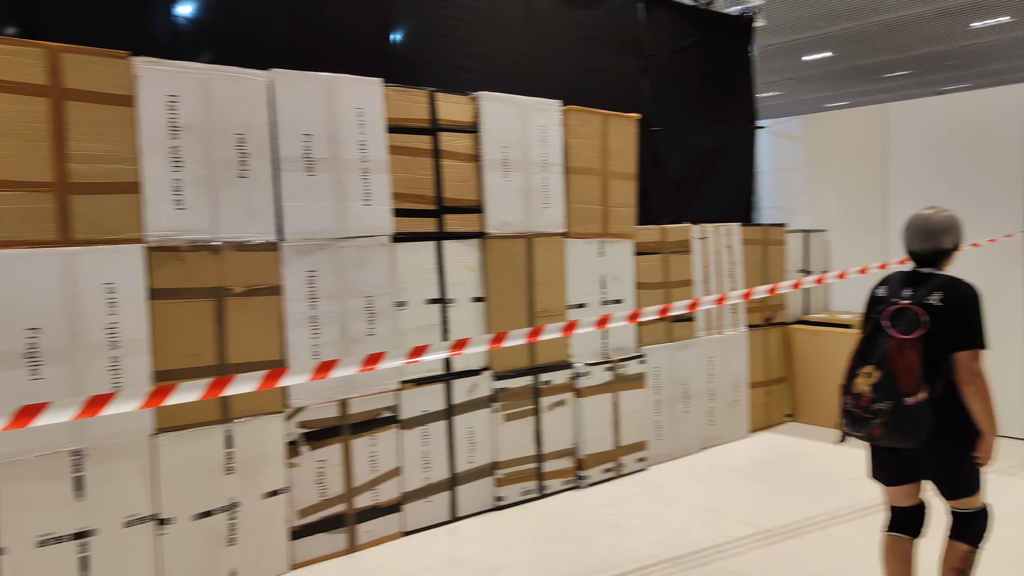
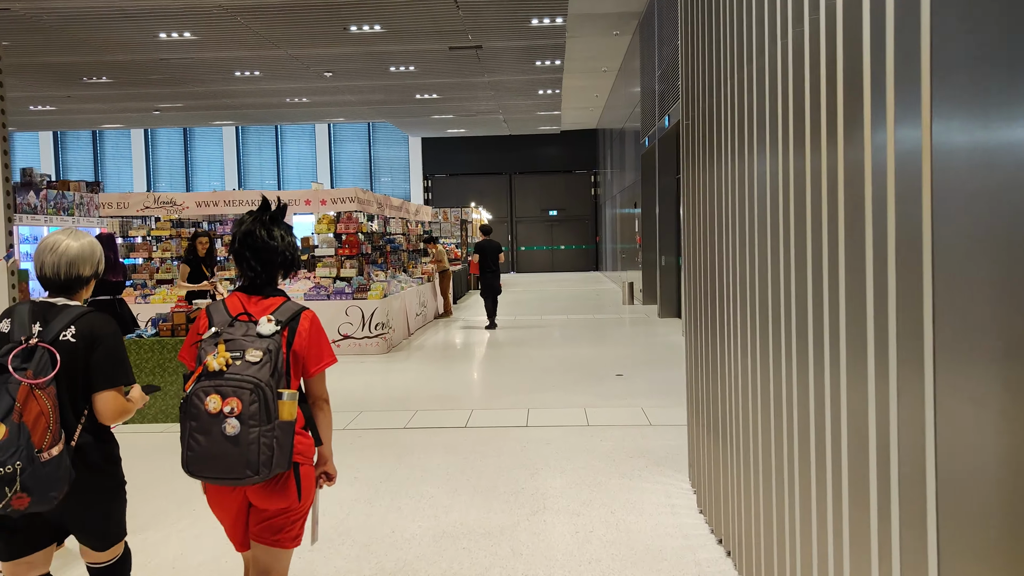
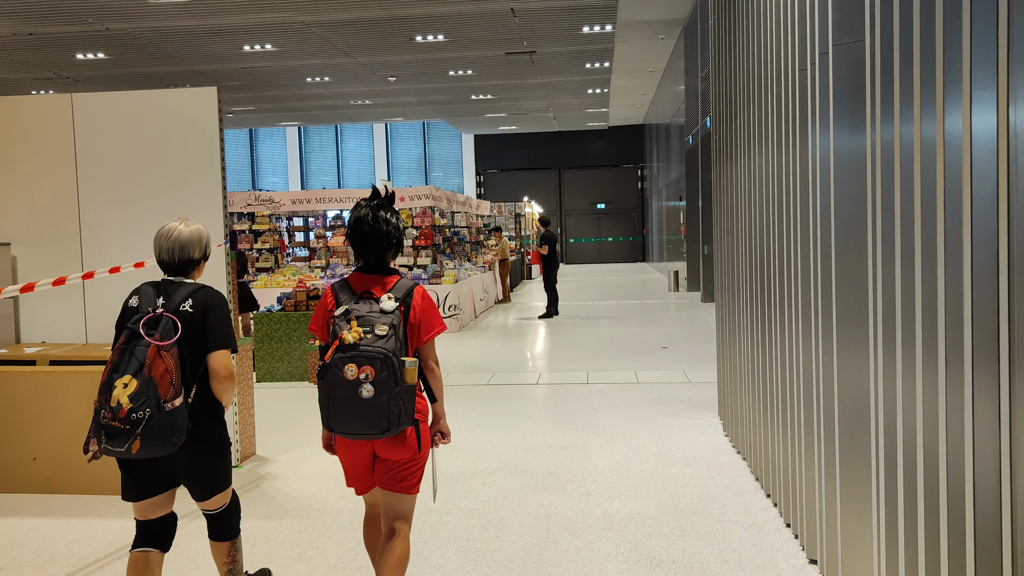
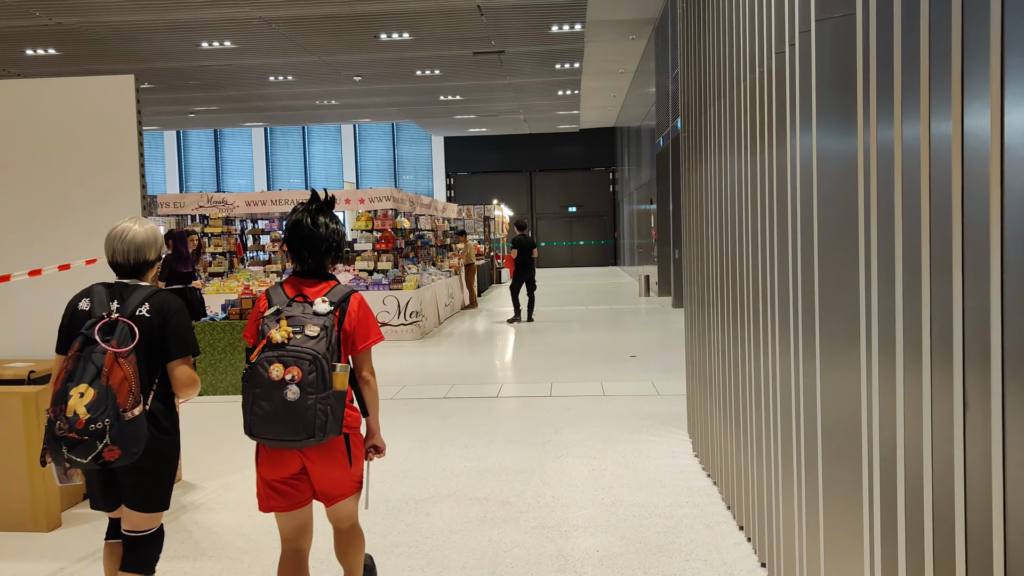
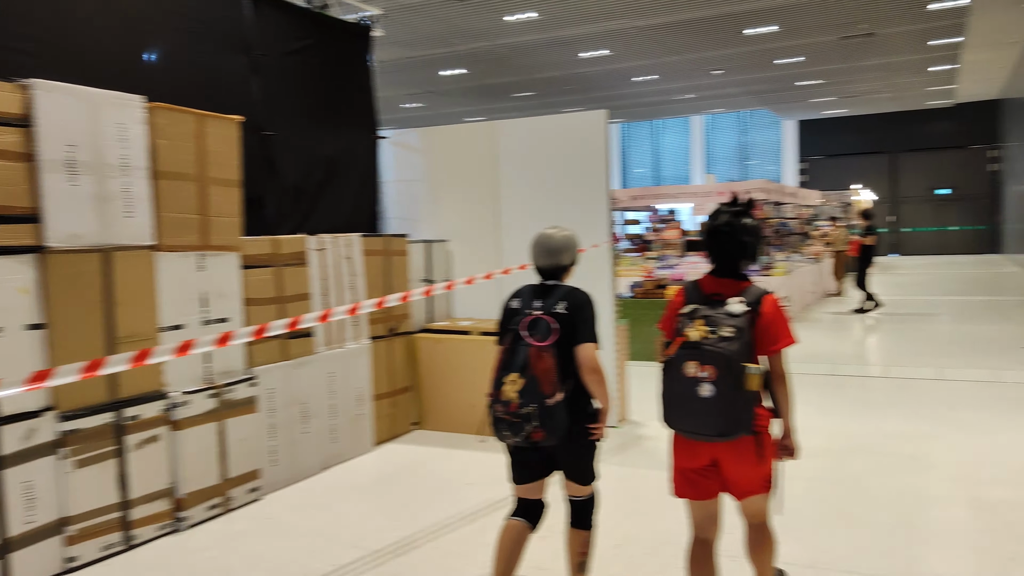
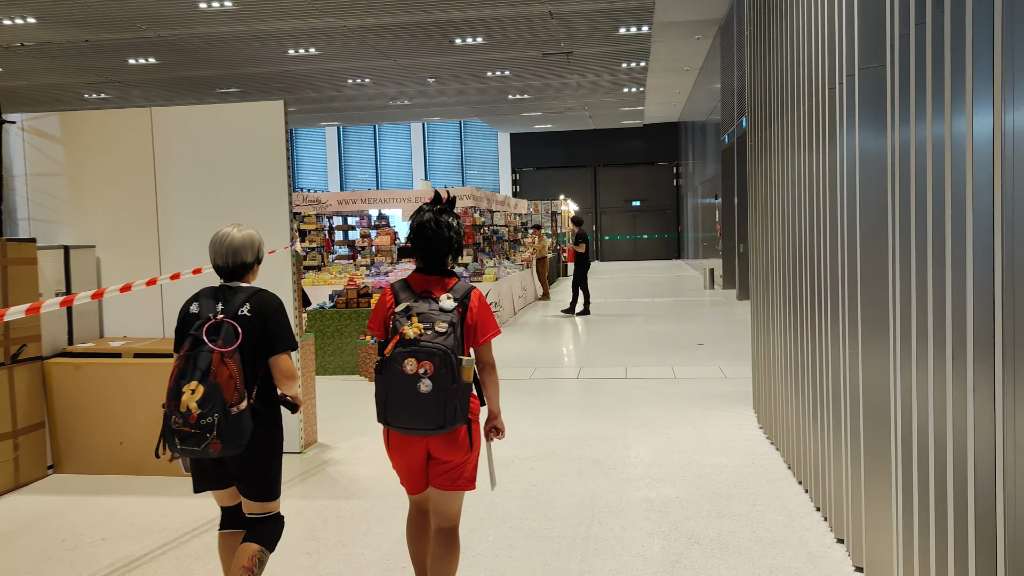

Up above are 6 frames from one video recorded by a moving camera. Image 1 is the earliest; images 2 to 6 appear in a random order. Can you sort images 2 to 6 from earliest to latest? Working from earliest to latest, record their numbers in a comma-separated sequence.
5, 6, 3, 4, 2
